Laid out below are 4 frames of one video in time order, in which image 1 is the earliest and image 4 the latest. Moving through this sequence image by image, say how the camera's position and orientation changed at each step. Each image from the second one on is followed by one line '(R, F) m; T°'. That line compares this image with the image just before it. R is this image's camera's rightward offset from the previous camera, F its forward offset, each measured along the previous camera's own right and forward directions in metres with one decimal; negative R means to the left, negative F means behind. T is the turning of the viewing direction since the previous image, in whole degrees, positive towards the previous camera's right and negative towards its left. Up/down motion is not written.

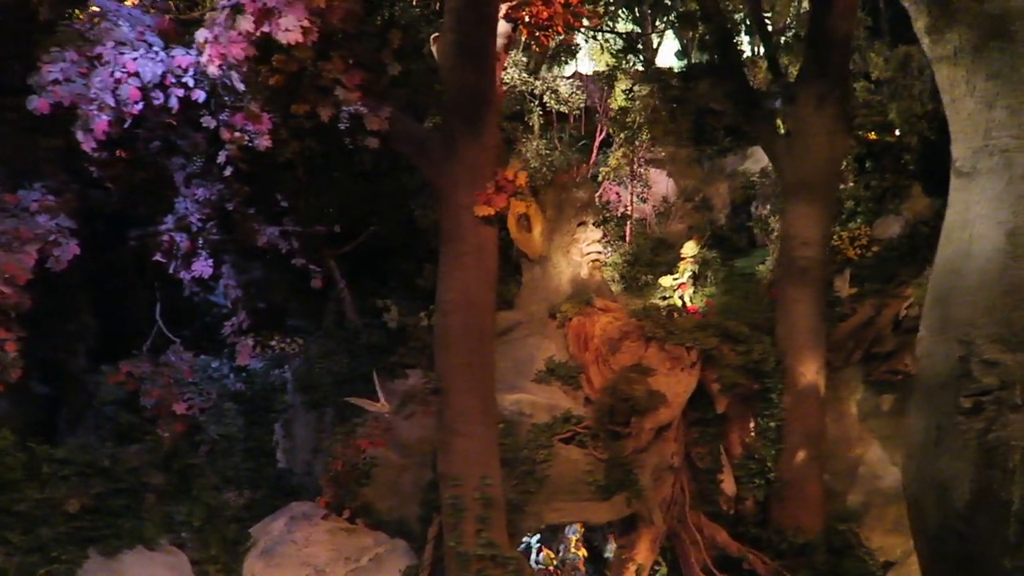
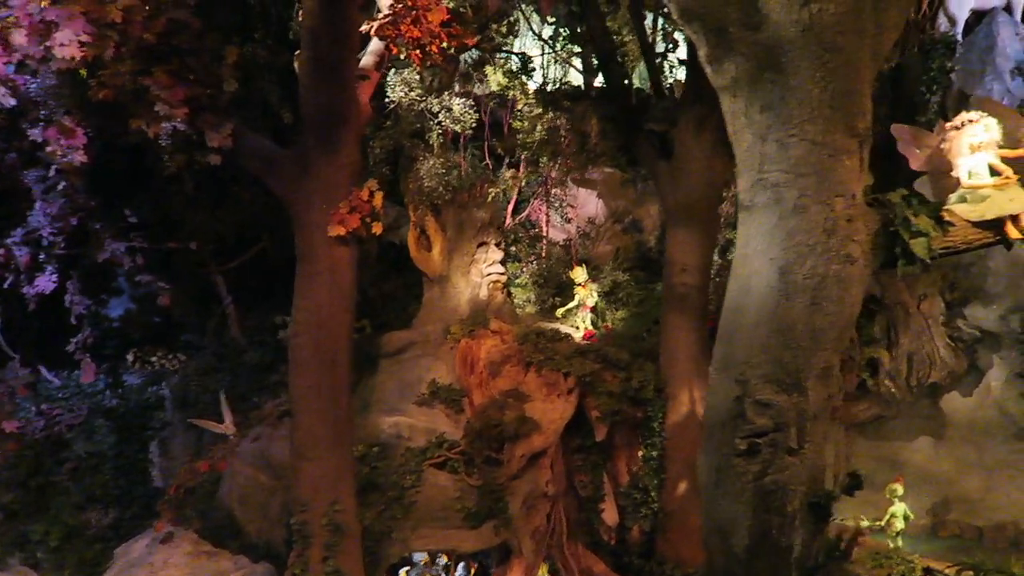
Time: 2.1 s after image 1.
(+0.8, +0.1) m; 0°
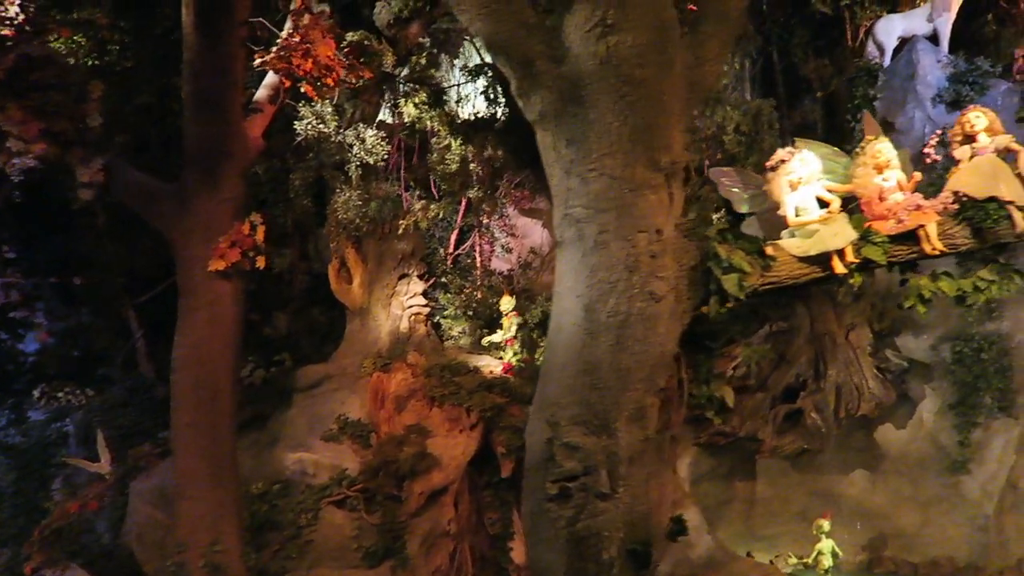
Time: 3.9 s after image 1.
(+0.7, +0.1) m; -1°
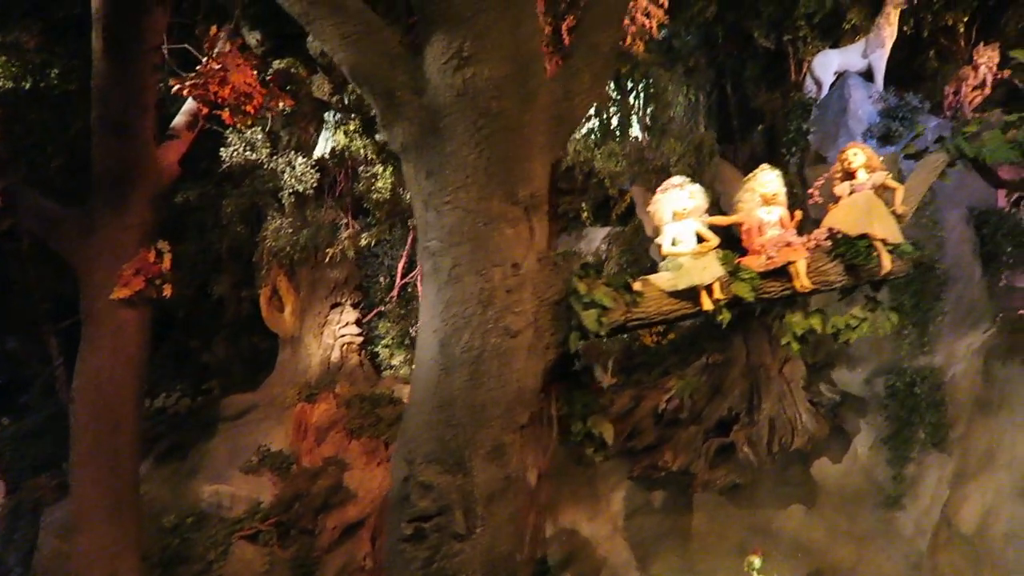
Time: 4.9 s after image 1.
(+0.4, 0.0) m; +1°
